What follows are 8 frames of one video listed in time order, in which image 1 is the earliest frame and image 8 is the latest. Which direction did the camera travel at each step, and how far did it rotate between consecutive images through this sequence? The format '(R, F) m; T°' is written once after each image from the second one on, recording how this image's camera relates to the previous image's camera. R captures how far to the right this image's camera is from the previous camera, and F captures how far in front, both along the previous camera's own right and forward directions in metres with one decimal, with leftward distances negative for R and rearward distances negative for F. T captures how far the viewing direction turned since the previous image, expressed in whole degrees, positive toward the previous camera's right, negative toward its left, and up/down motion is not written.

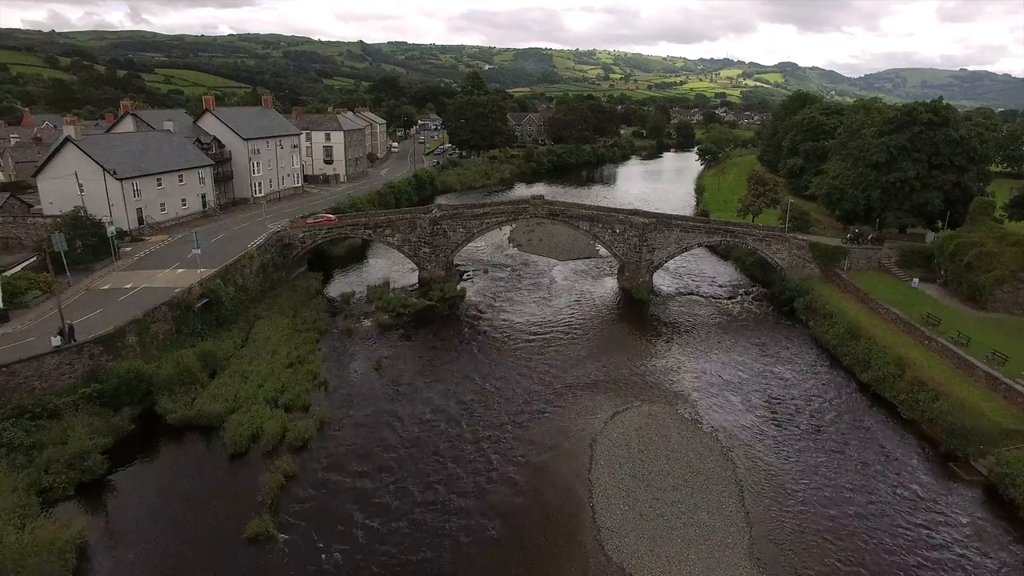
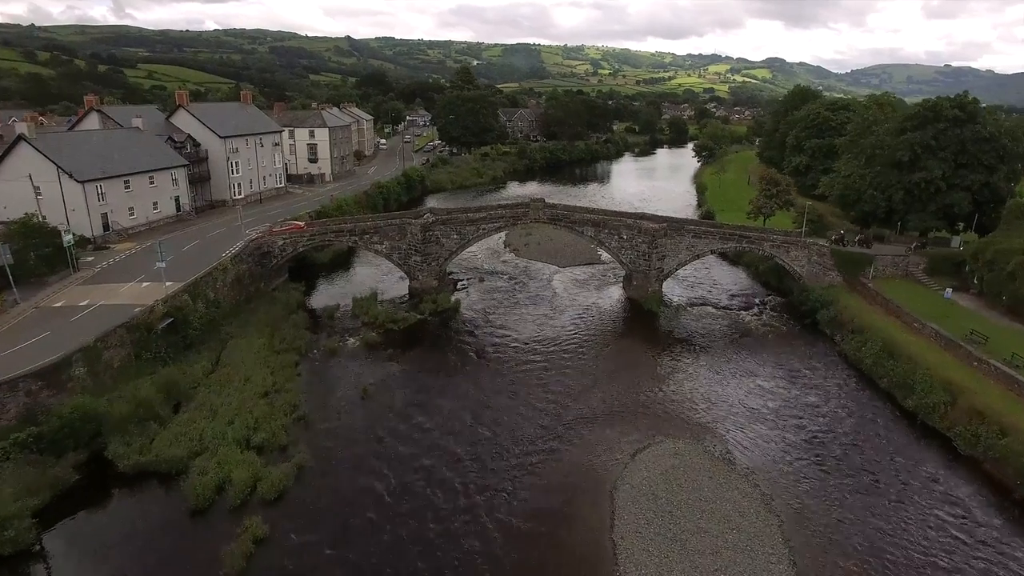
(-0.6, +3.3) m; +1°
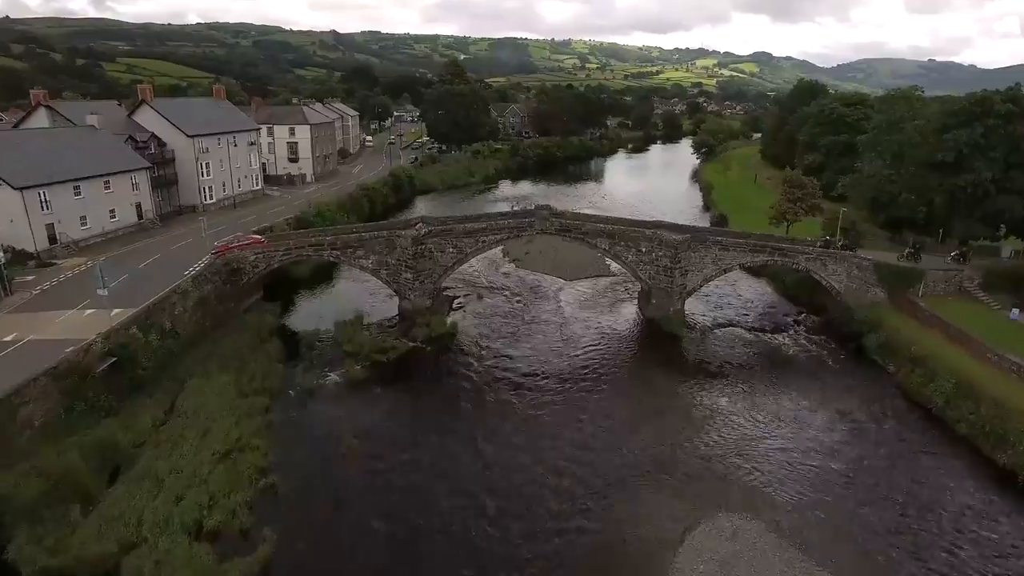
(-0.9, +4.6) m; +1°
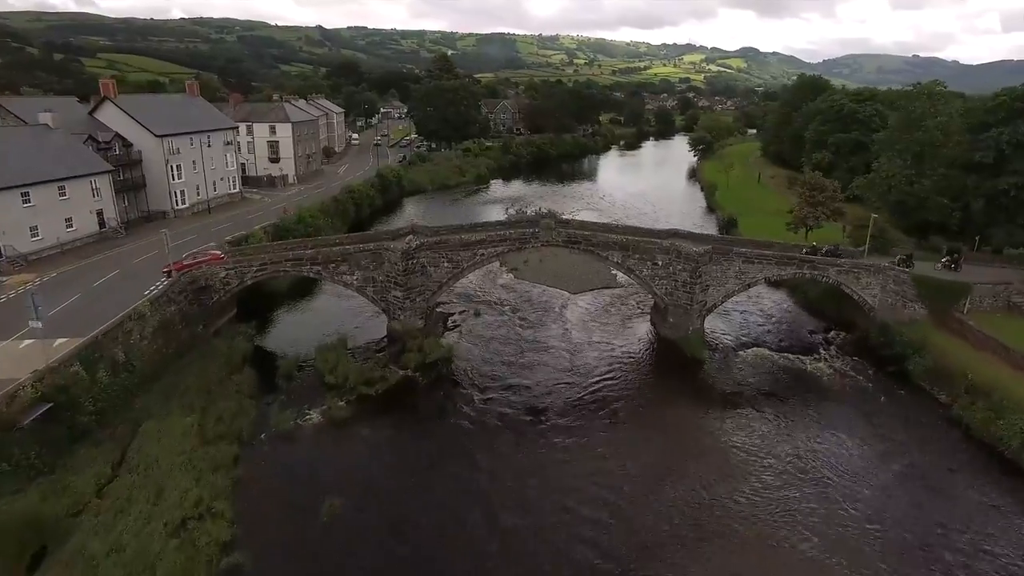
(-0.7, +3.6) m; +1°
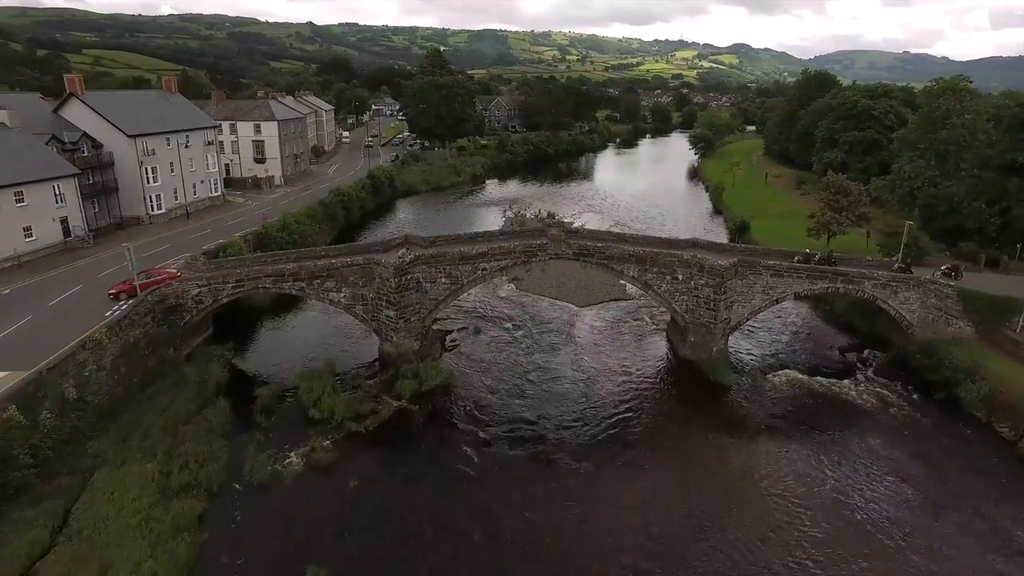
(-0.6, +3.1) m; +1°
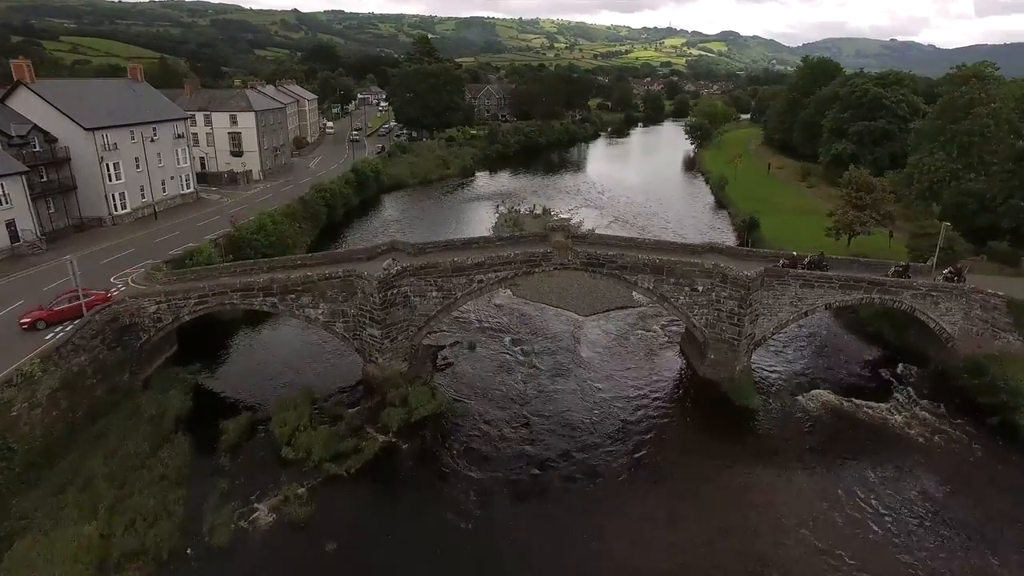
(-0.4, +3.2) m; +1°
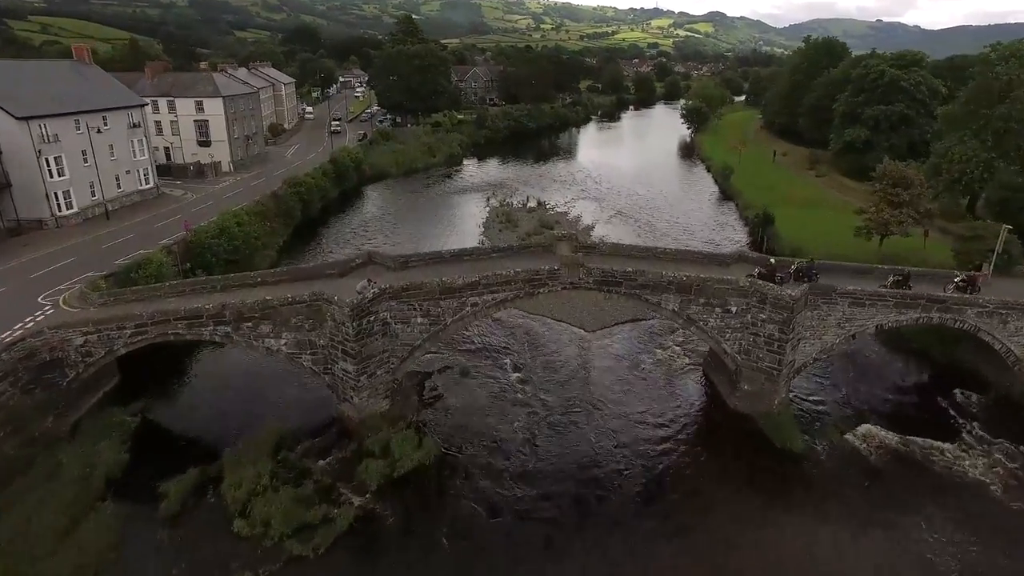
(-0.4, +4.1) m; +1°
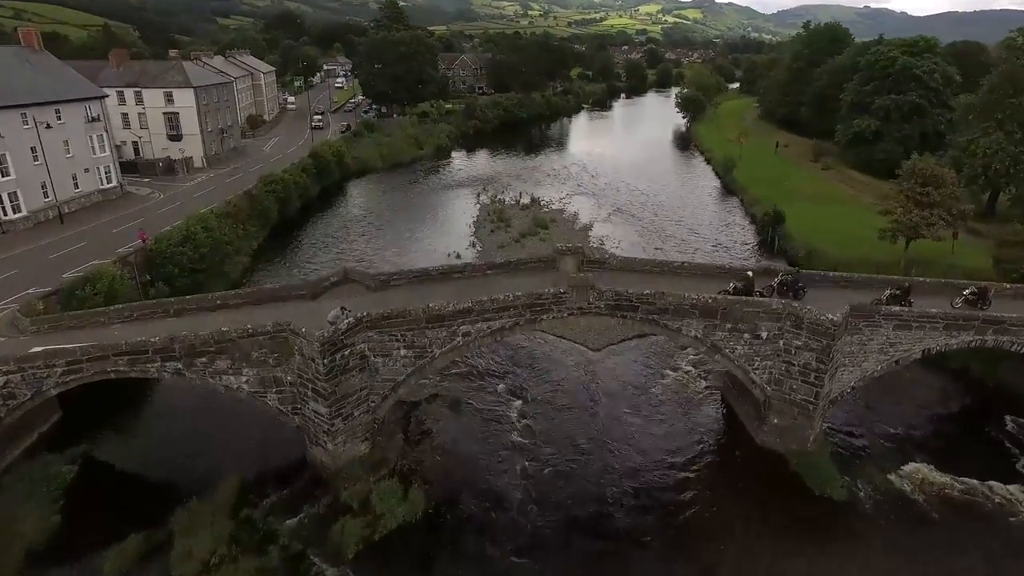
(-0.2, +3.0) m; +1°
